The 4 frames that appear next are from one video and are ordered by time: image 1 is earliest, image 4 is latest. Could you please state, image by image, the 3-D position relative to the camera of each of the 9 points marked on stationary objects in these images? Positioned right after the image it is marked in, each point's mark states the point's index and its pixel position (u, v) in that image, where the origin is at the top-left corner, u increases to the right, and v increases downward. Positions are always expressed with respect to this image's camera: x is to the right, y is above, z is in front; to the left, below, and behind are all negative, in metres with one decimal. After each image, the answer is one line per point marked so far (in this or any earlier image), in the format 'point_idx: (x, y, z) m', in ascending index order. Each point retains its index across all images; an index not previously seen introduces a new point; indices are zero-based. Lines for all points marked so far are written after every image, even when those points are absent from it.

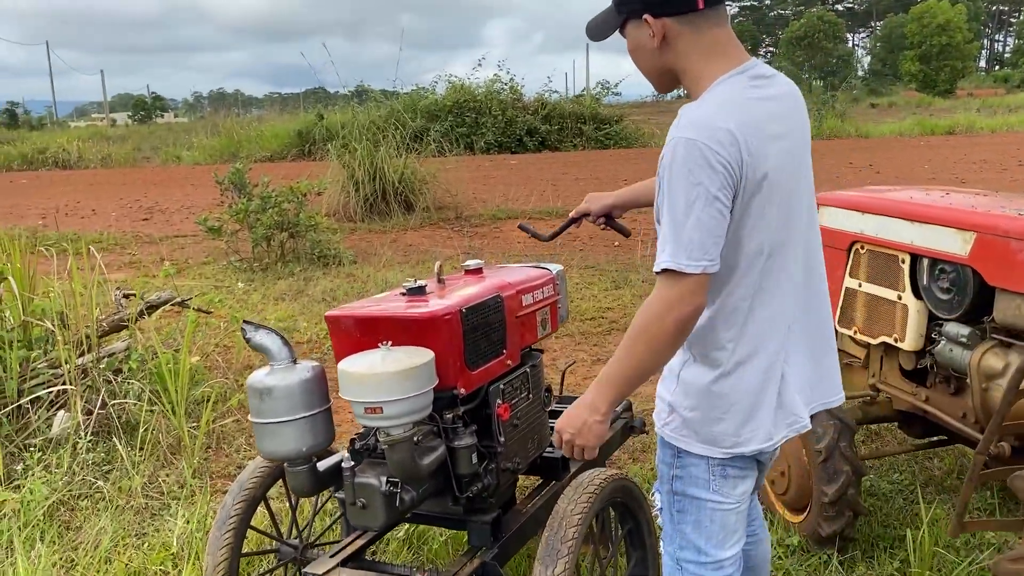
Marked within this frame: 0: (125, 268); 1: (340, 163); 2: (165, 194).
0: (-3.6, +0.2, +7.7) m
1: (-2.0, +1.5, +9.6) m
2: (-5.1, +1.4, +12.1) m
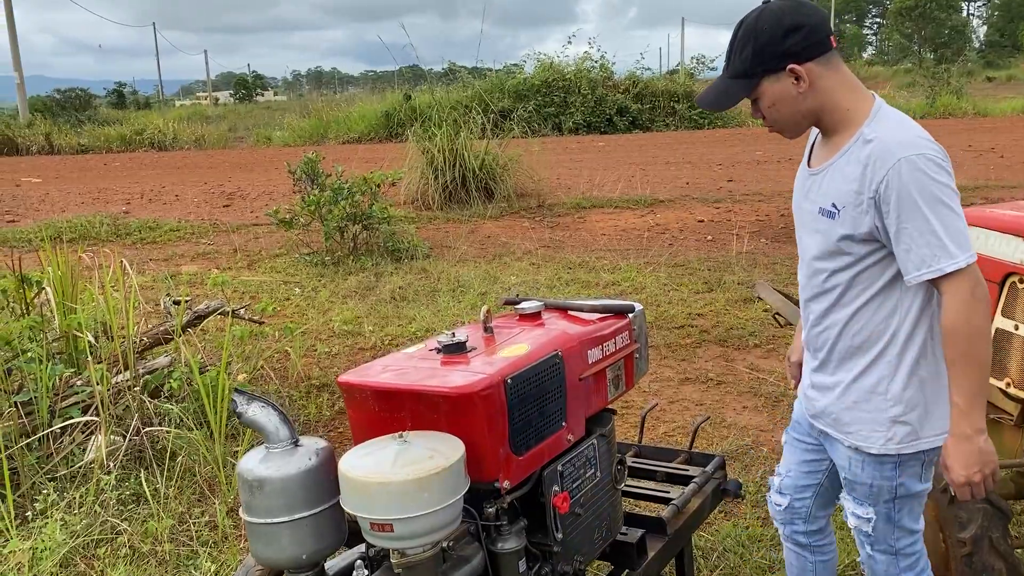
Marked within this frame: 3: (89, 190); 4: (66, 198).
0: (-2.9, +0.3, +7.6) m
1: (-1.0, +1.6, +9.3) m
2: (-3.8, +1.6, +12.1) m
3: (-5.7, +1.3, +11.2) m
4: (-5.7, +1.1, +10.5) m
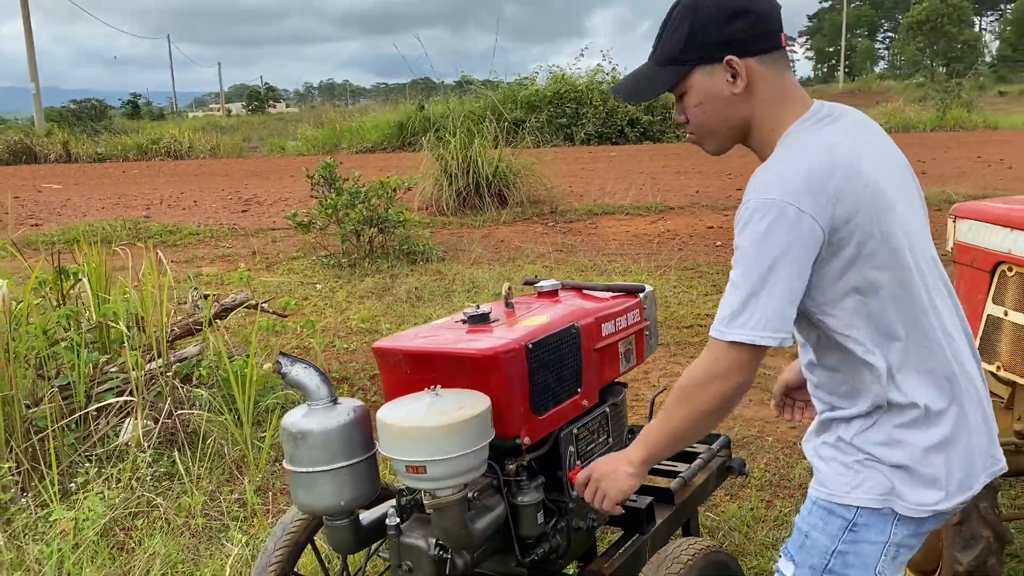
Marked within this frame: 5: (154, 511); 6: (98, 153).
0: (-2.8, +0.2, +7.8) m
1: (-0.9, +1.5, +9.5) m
2: (-3.7, +1.5, +12.3) m
3: (-5.6, +1.3, +11.4) m
4: (-5.5, +1.1, +10.7) m
5: (-1.3, -0.8, +3.1) m
6: (-8.9, +2.9, +17.7) m
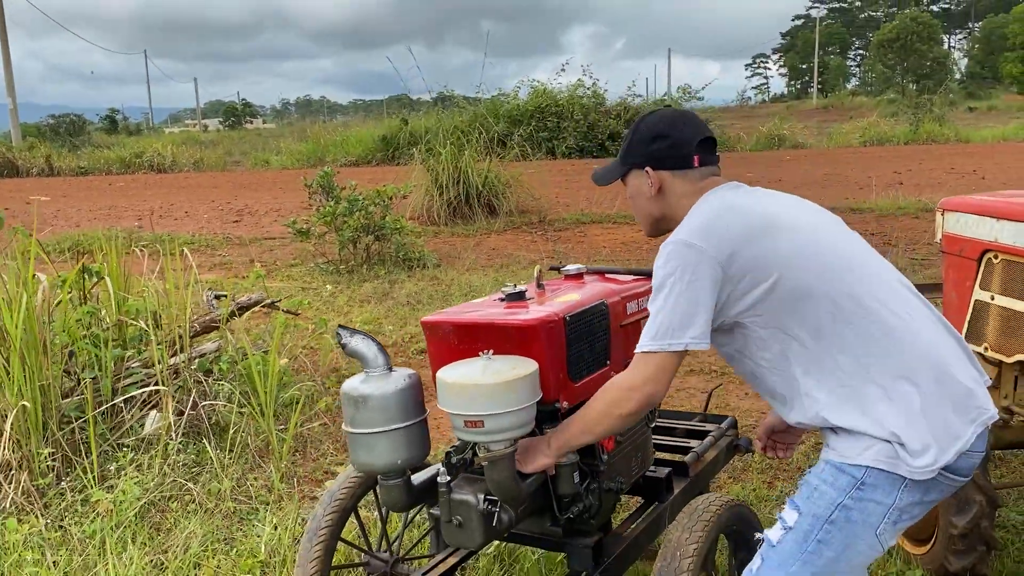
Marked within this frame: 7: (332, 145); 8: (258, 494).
0: (-2.8, +0.2, +7.9) m
1: (-1.0, +1.4, +9.7) m
2: (-3.9, +1.4, +12.4) m
3: (-5.7, +1.1, +11.5) m
4: (-5.7, +1.0, +10.8) m
5: (-1.3, -0.8, +3.2) m
6: (-9.2, +2.6, +17.7) m
7: (-3.6, +2.9, +16.7) m
8: (-1.0, -0.8, +3.3) m
